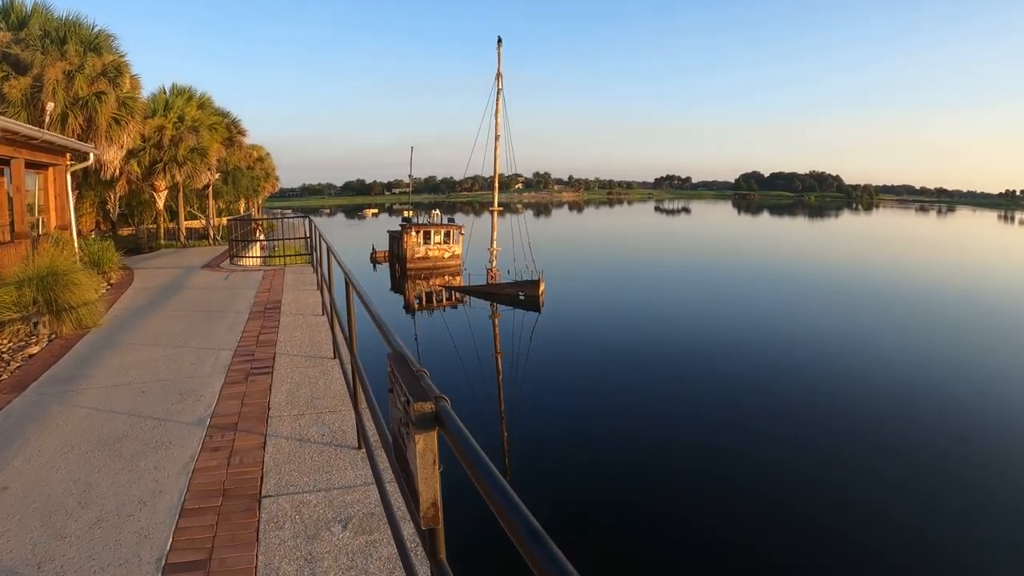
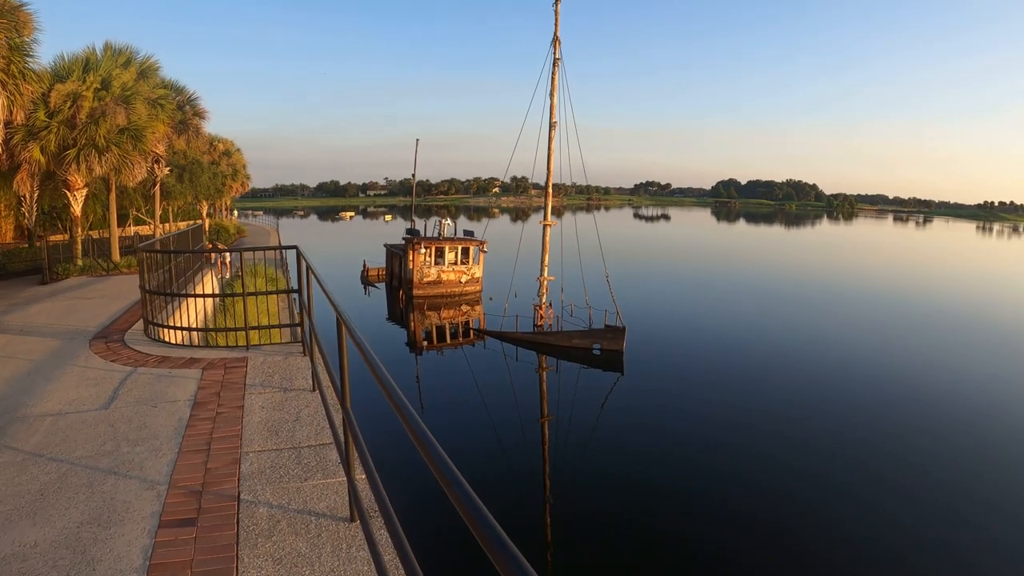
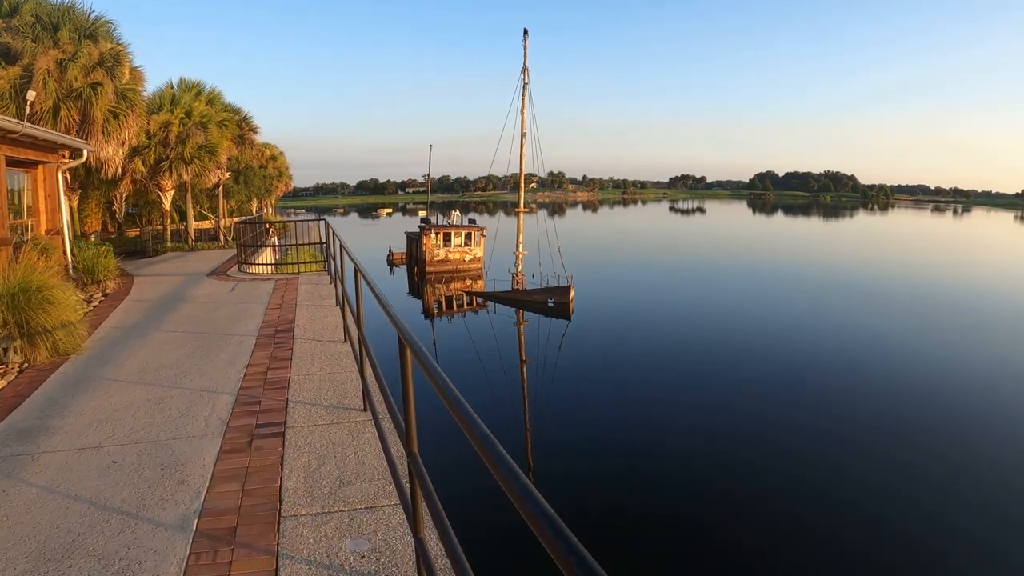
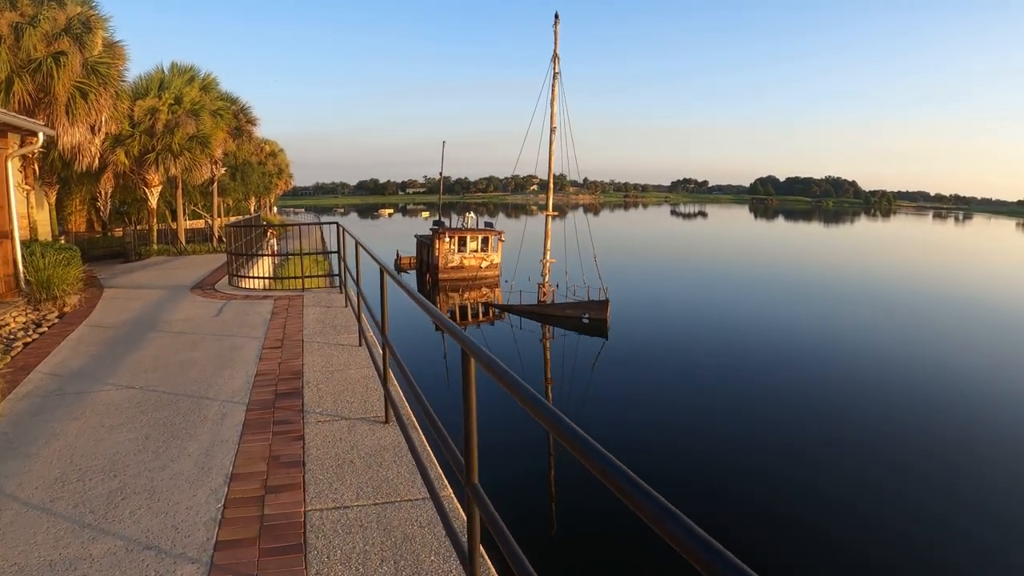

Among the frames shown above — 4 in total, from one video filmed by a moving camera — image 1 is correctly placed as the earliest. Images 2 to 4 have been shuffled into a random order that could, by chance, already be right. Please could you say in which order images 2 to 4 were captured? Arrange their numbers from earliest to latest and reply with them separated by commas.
3, 4, 2
